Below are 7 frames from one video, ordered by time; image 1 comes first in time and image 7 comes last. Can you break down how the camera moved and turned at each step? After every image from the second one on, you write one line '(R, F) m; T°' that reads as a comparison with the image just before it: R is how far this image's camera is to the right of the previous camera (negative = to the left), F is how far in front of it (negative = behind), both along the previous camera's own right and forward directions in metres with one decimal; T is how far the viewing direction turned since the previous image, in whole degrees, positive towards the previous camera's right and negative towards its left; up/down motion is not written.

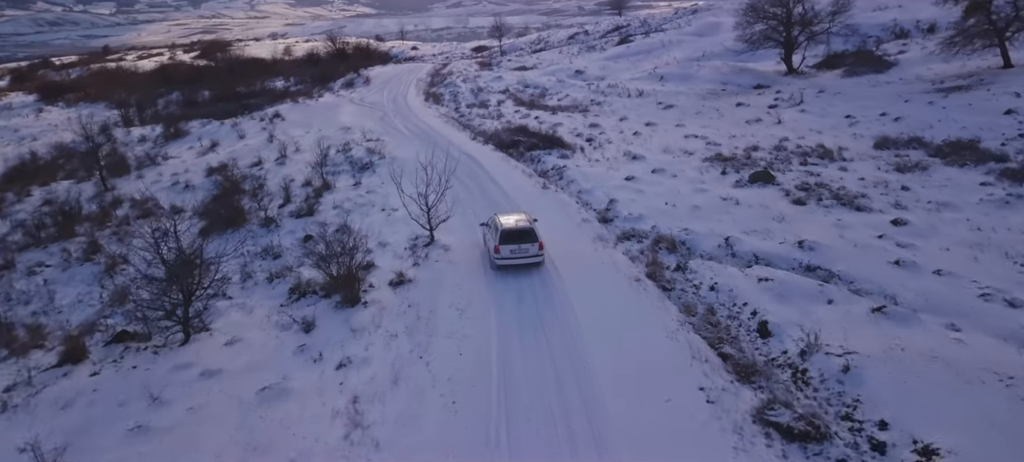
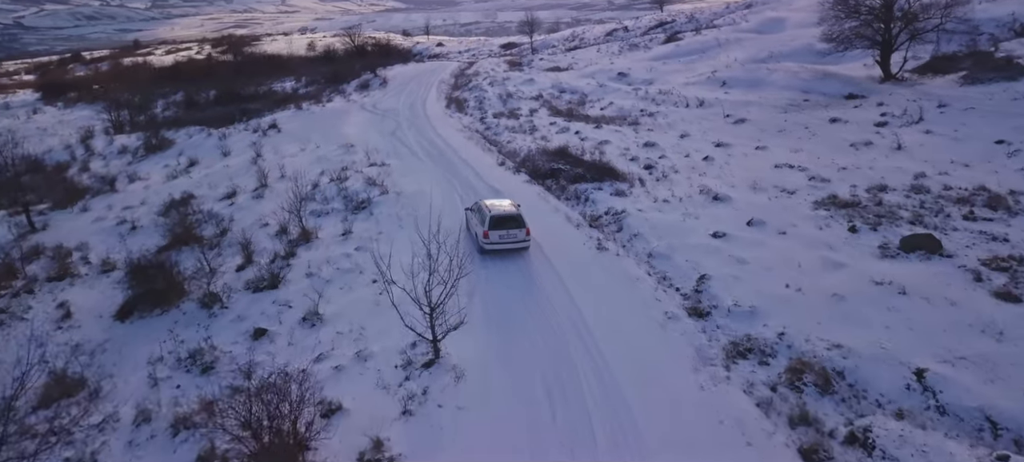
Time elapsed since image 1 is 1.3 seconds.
(-0.5, +5.2) m; -3°
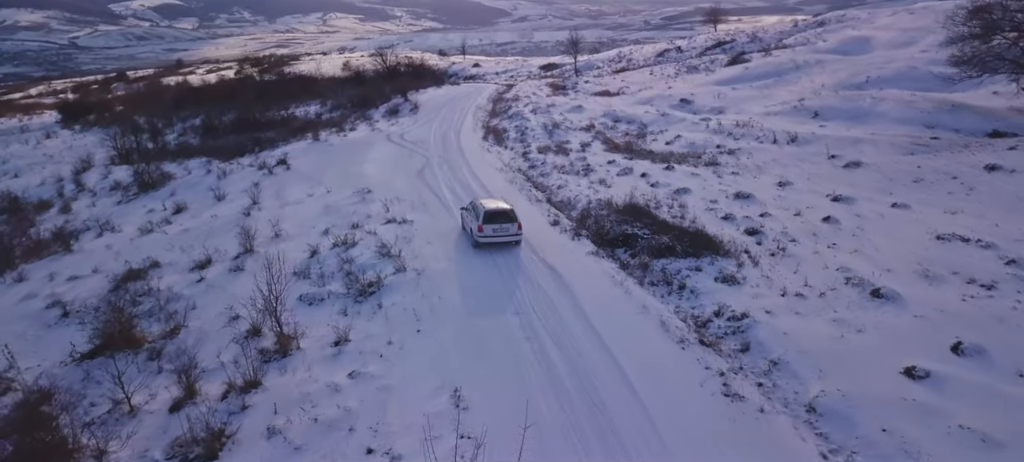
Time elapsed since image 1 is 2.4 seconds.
(-0.8, +4.7) m; -3°
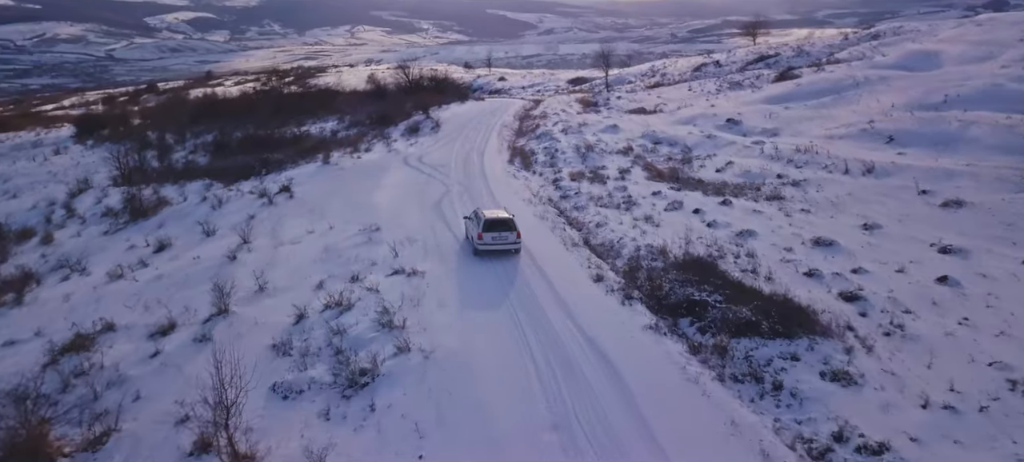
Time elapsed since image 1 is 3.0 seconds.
(-0.3, +2.9) m; -2°
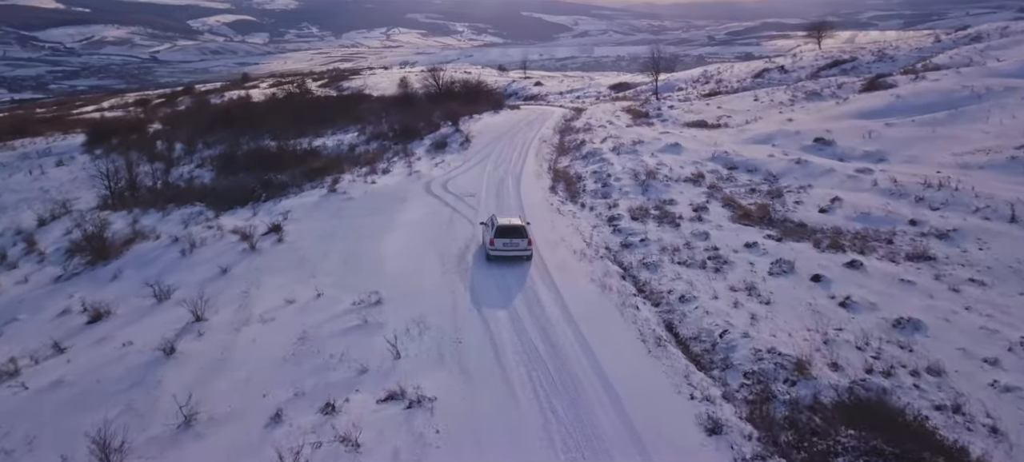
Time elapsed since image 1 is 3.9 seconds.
(-0.5, +4.7) m; -3°
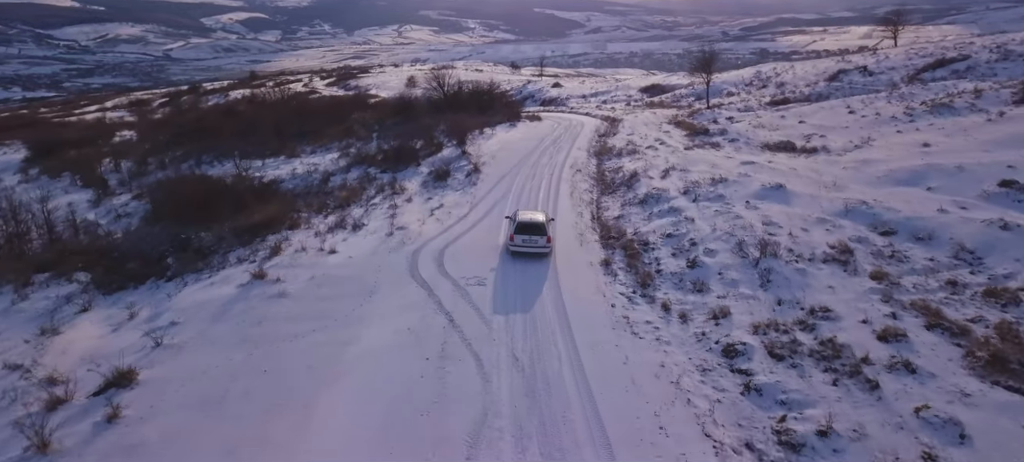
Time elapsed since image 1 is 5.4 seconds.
(-0.6, +8.4) m; -1°
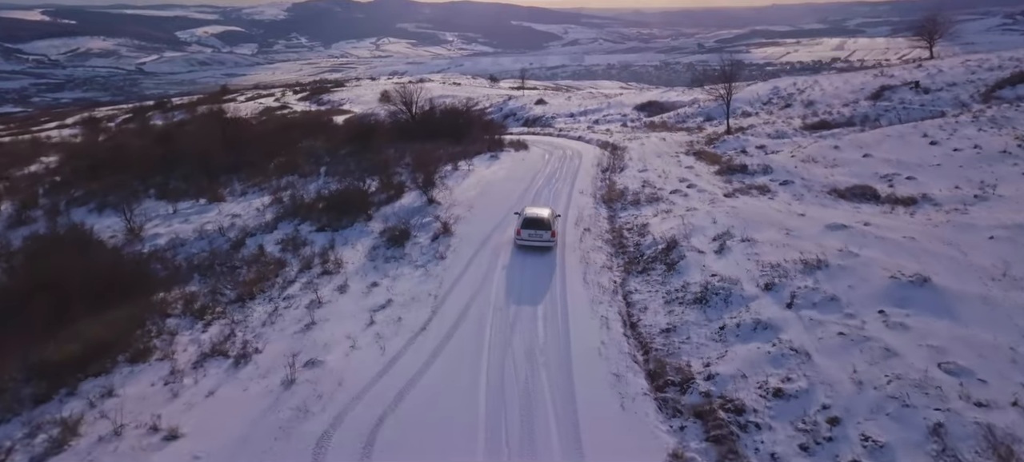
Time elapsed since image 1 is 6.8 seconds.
(-0.1, +7.3) m; +2°
